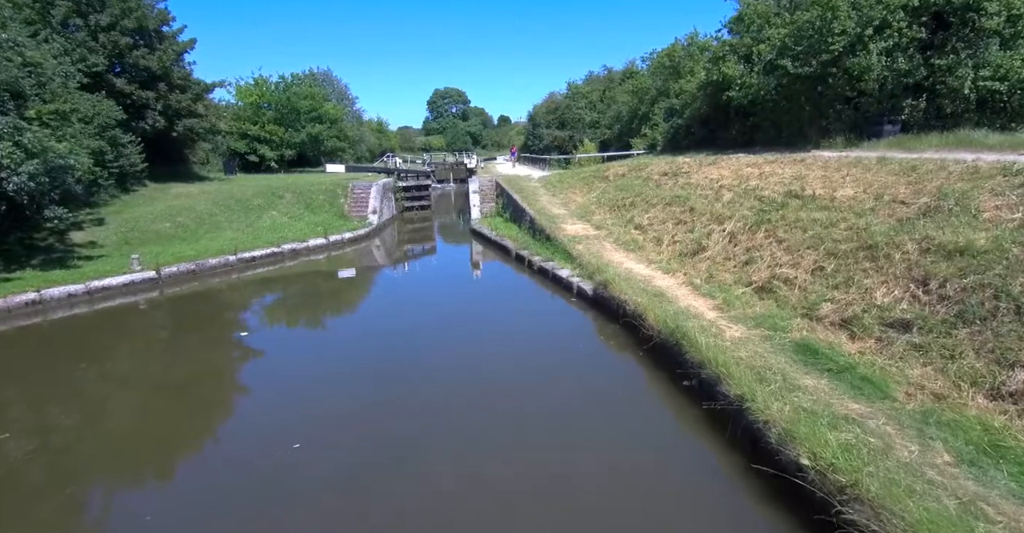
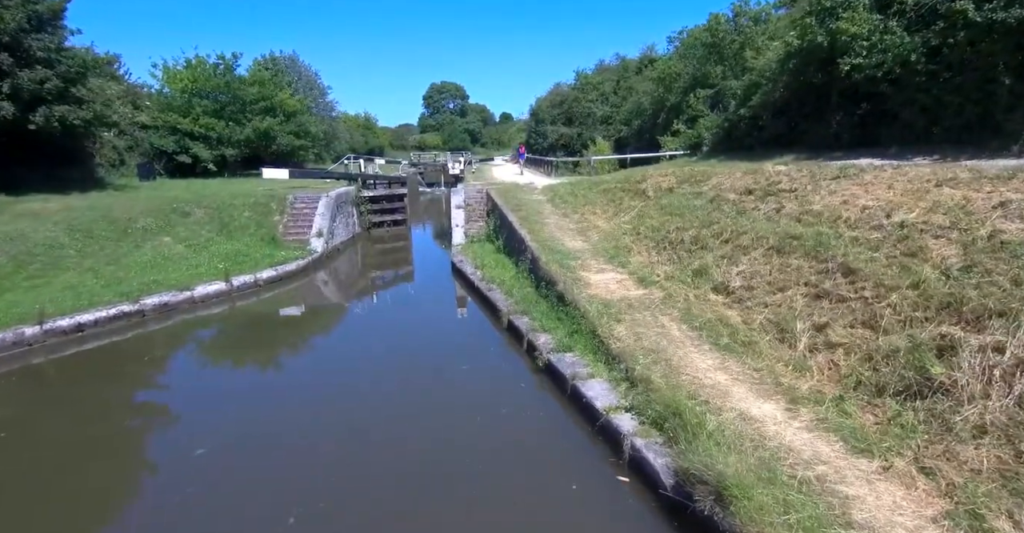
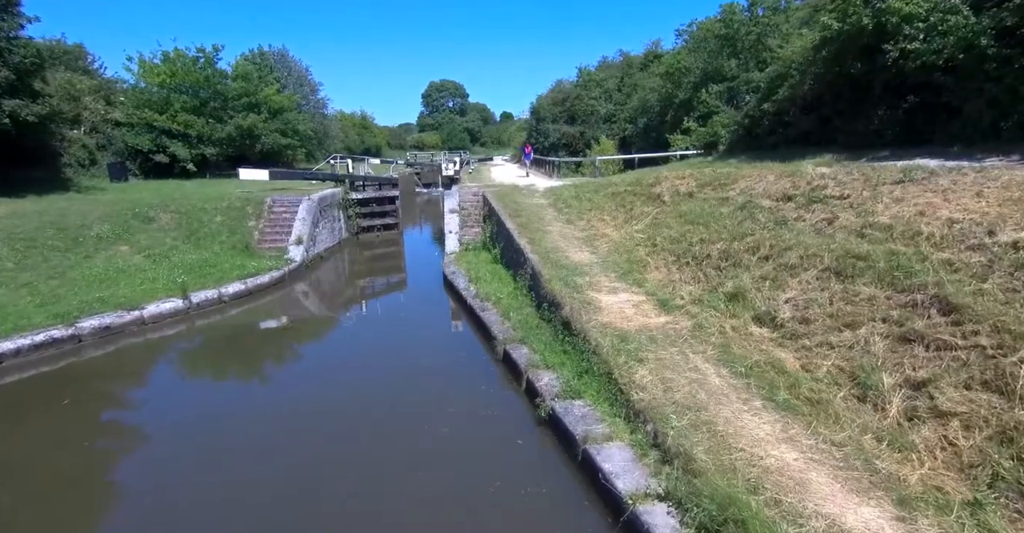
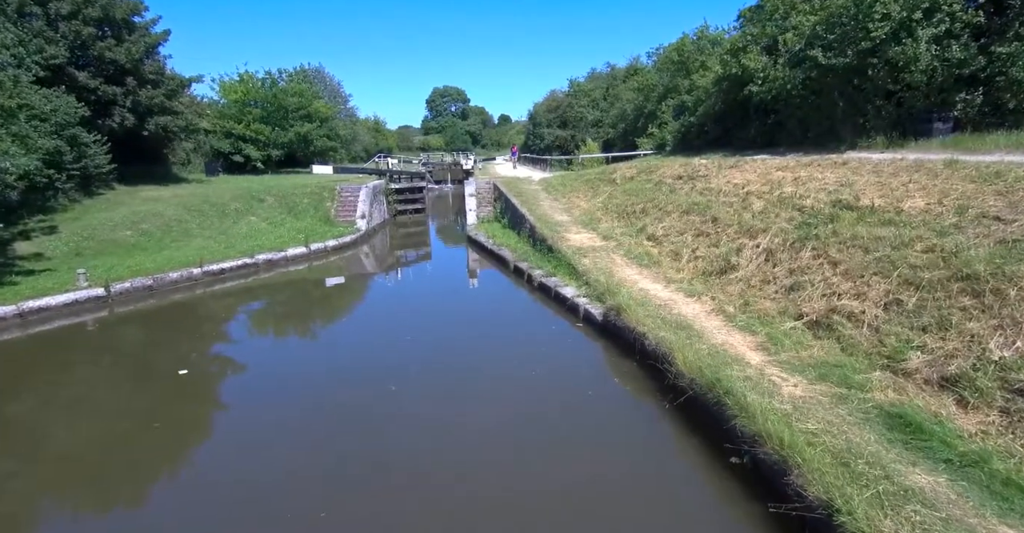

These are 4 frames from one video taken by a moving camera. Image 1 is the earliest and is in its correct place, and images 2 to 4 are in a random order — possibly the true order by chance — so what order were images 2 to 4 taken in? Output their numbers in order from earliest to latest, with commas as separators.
4, 2, 3
